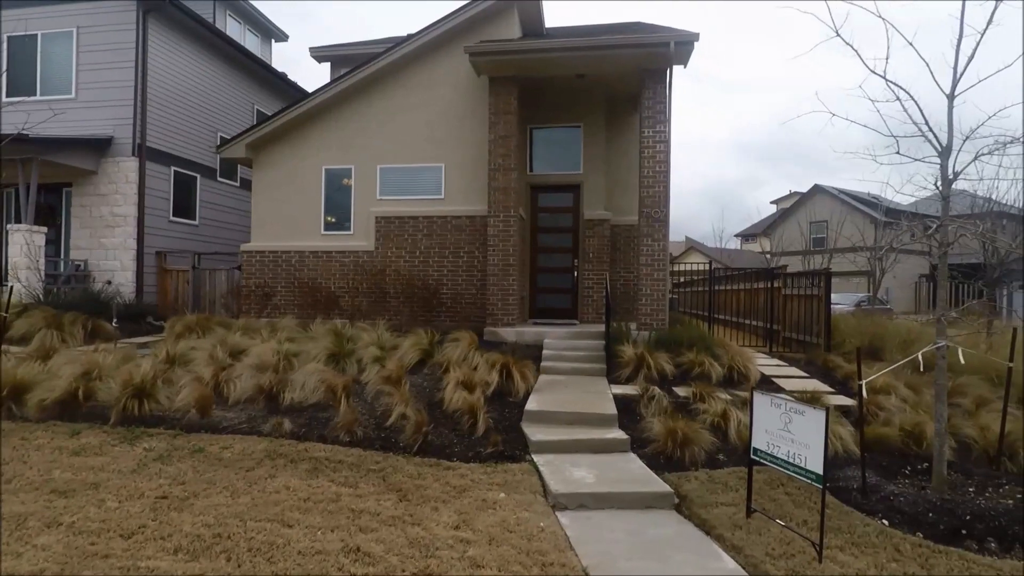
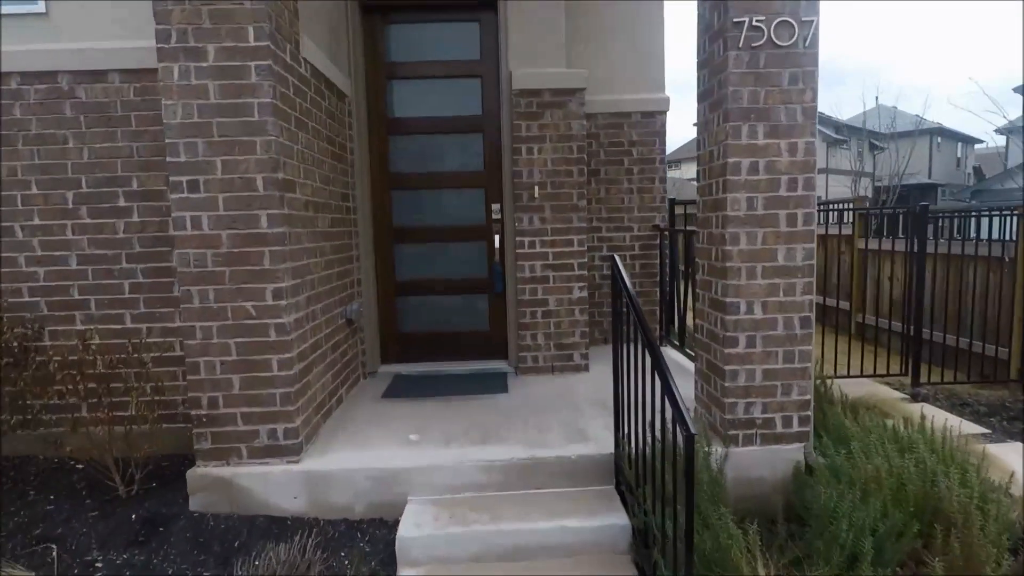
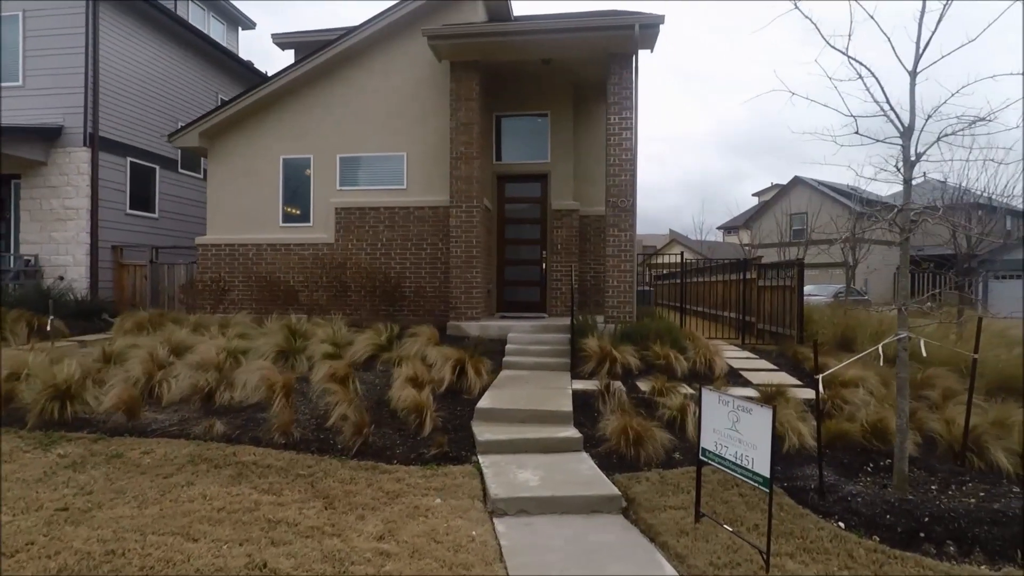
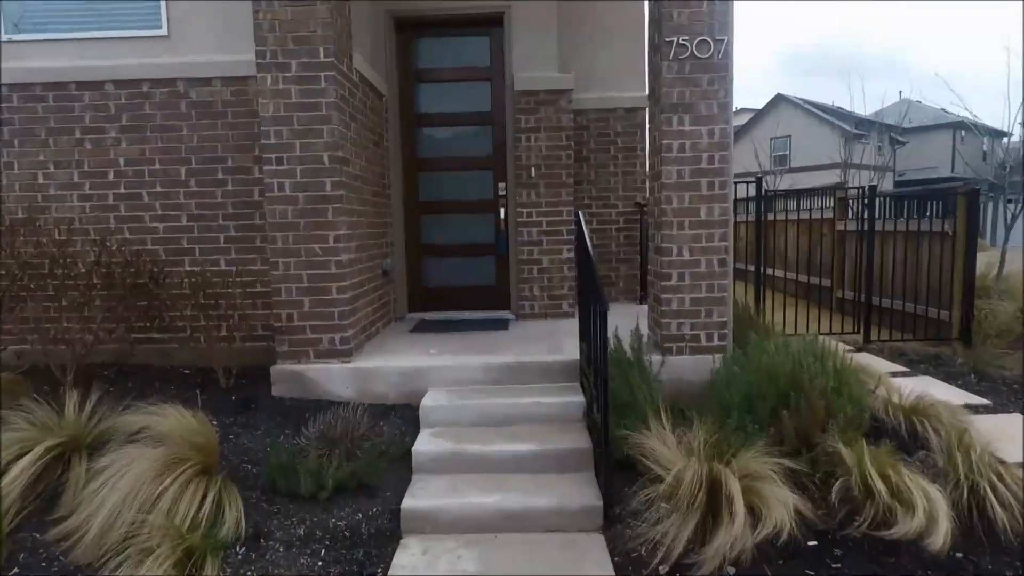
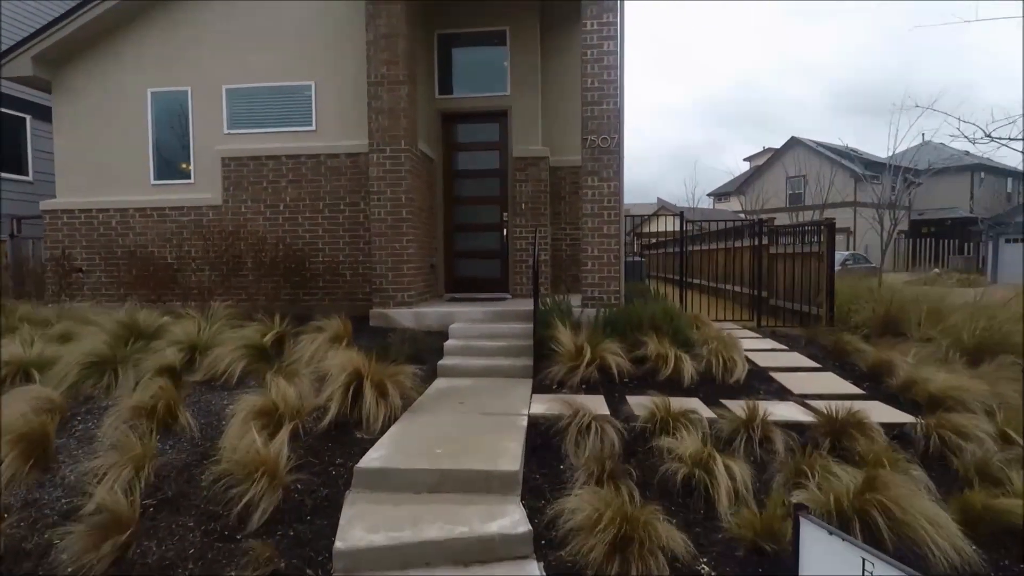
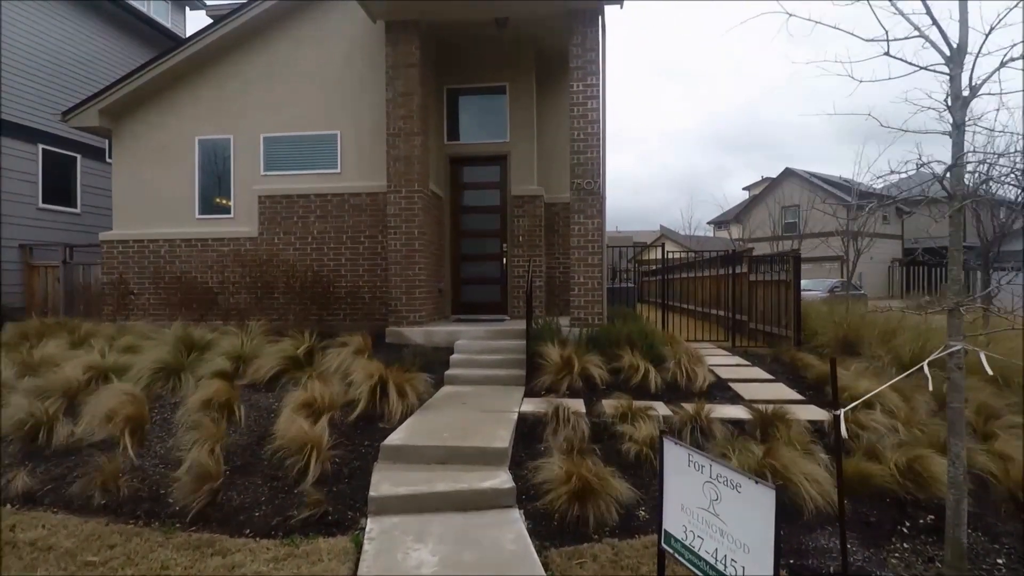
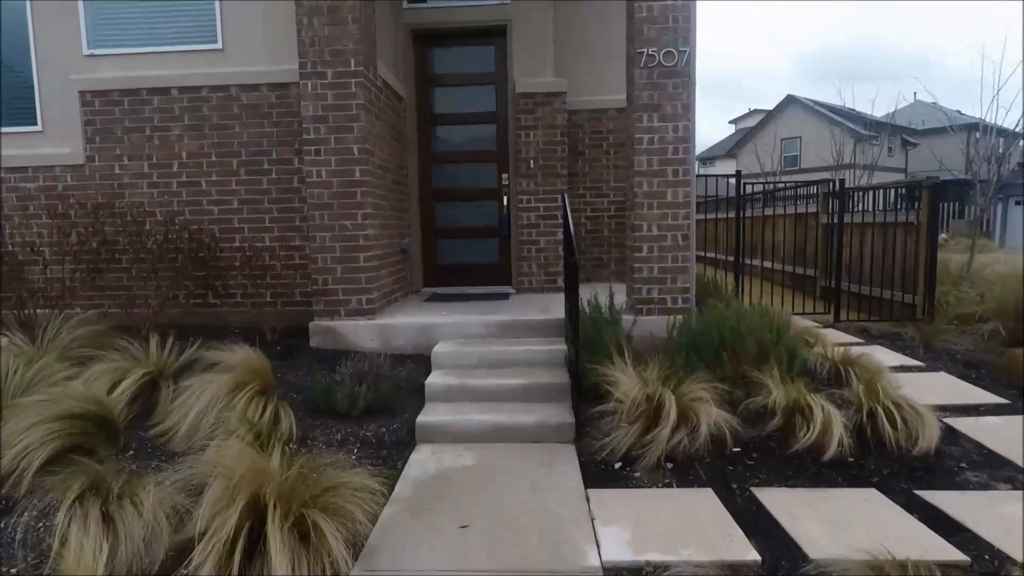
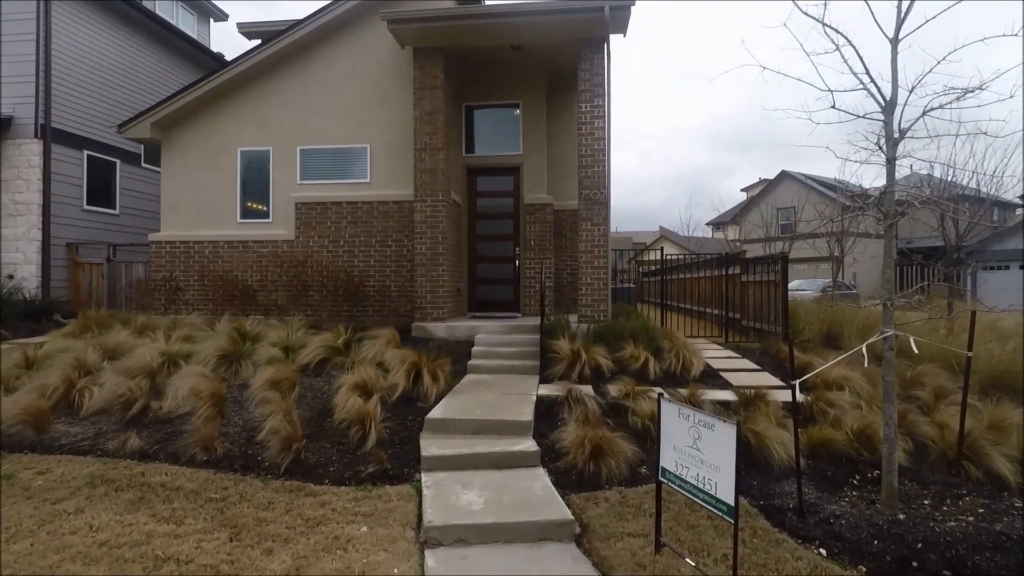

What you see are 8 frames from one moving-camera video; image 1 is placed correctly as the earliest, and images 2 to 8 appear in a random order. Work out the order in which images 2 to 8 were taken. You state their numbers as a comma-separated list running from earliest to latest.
3, 8, 6, 5, 7, 4, 2
